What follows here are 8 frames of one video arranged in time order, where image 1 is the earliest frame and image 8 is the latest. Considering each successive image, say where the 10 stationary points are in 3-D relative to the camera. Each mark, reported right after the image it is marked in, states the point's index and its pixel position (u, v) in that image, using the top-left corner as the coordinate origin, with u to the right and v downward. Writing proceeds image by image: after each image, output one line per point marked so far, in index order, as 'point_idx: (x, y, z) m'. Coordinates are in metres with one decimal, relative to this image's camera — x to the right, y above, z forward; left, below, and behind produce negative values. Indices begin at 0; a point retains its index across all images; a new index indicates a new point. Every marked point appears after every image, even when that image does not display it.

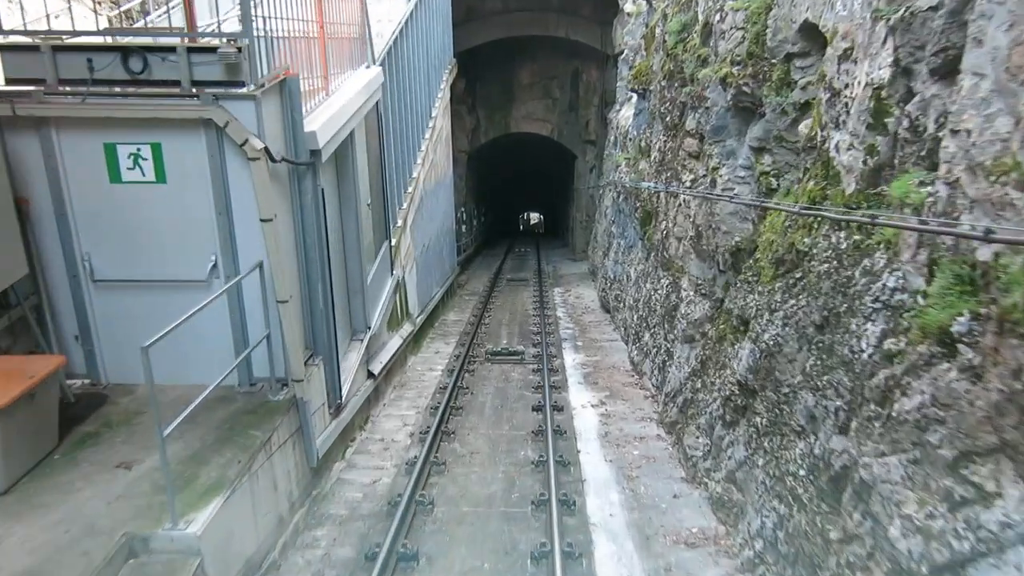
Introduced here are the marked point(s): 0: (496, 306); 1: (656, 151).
0: (-0.3, -0.3, +14.6) m
1: (+1.6, +1.5, +9.6) m
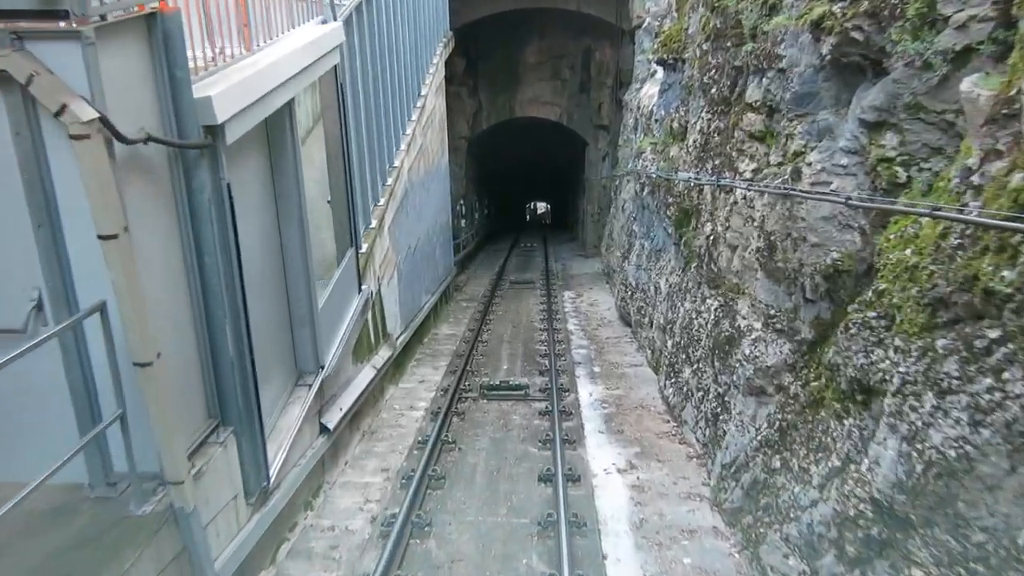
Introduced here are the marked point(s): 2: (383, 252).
0: (-0.2, -0.4, +12.7) m
1: (+1.6, +1.4, +7.6) m
2: (-1.3, +0.3, +8.5) m
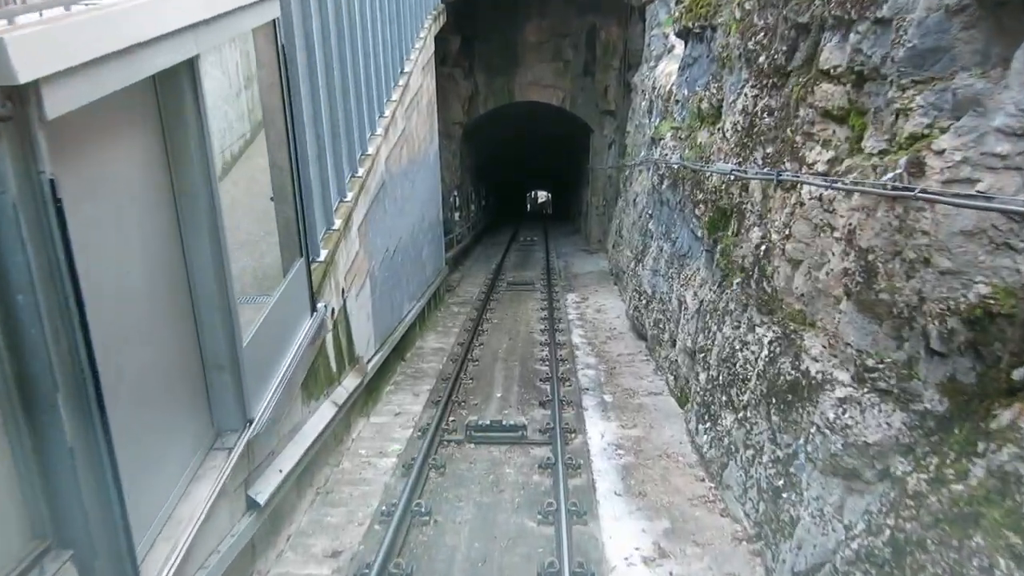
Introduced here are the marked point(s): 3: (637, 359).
0: (-0.3, -0.5, +11.2) m
1: (+1.6, +1.2, +6.1) m
2: (-1.3, +0.2, +7.0) m
3: (+1.3, -0.7, +8.9) m
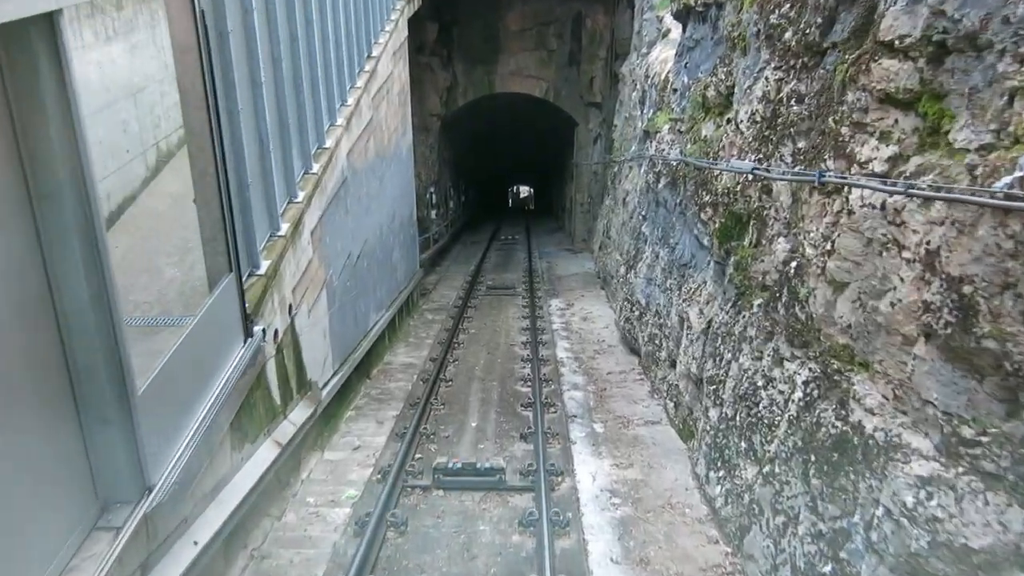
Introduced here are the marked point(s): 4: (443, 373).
0: (-0.5, -0.6, +10.2) m
1: (+1.4, +1.1, +5.2) m
2: (-1.5, +0.1, +6.0) m
3: (+1.1, -0.8, +8.0) m
4: (-0.7, -0.8, +8.3) m
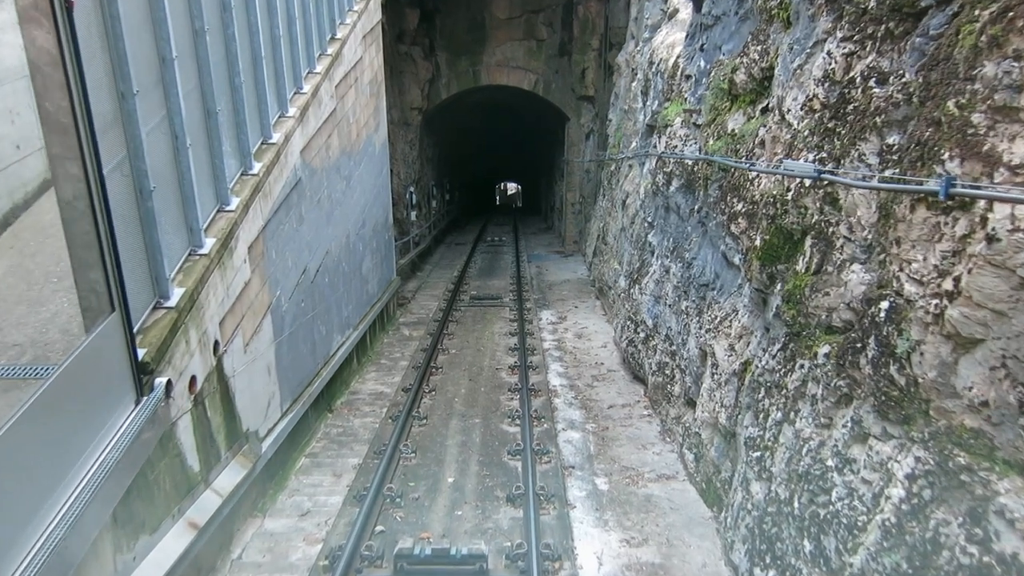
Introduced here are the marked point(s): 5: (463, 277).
0: (-0.7, -0.7, +9.0) m
1: (+1.4, +0.9, +4.0) m
2: (-1.6, 0.0, +4.8) m
3: (+1.0, -1.0, +6.8) m
4: (-0.8, -1.0, +7.1) m
5: (-0.8, +0.2, +14.1) m
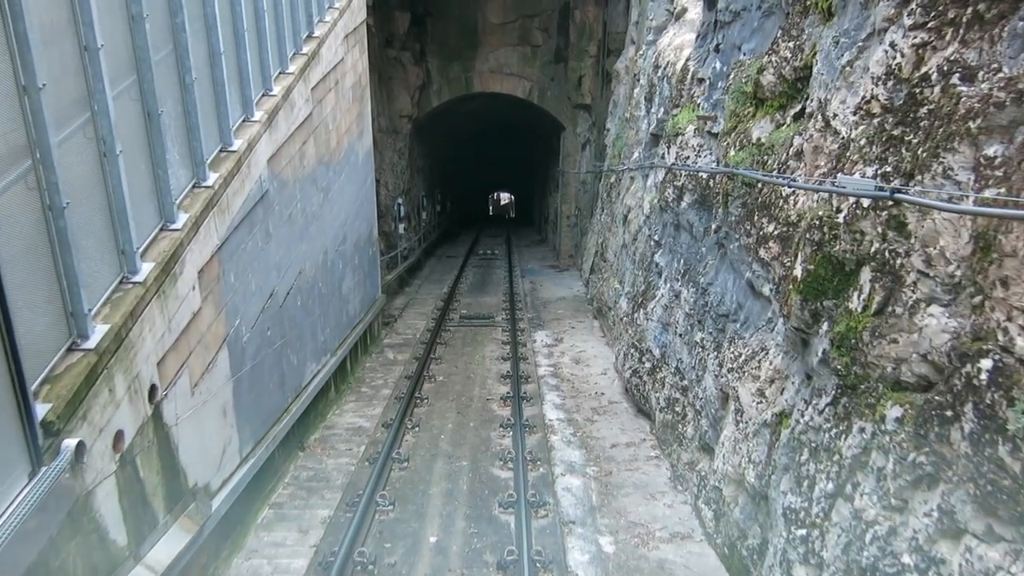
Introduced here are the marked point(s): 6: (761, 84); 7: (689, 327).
0: (-0.7, -0.9, +8.3) m
1: (+1.3, +0.8, +3.3) m
2: (-1.6, -0.2, +4.1) m
3: (+0.9, -1.2, +6.1) m
4: (-0.8, -1.2, +6.4) m
5: (-0.9, -0.1, +13.4) m
6: (+1.3, +1.1, +4.6) m
7: (+1.1, -0.3, +5.6) m
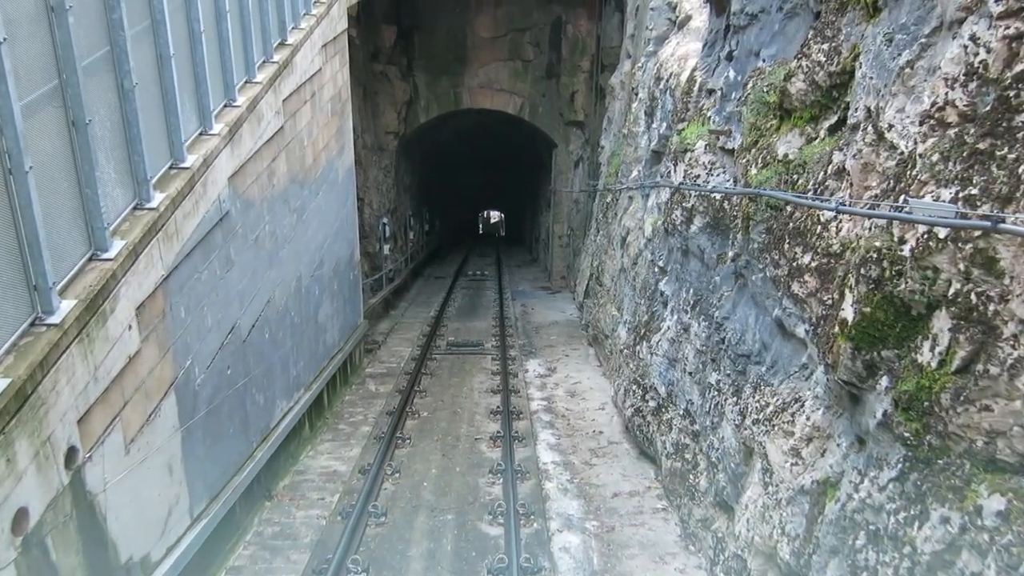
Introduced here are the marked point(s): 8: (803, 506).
0: (-0.8, -1.2, +7.6) m
1: (+1.3, +0.6, +2.8) m
2: (-1.6, -0.4, +3.5) m
3: (+0.9, -1.4, +5.5) m
4: (-0.9, -1.4, +5.7) m
5: (-1.1, -0.4, +12.7) m
6: (+1.3, +0.9, +4.1) m
7: (+1.1, -0.5, +5.0) m
8: (+1.1, -0.8, +3.3) m
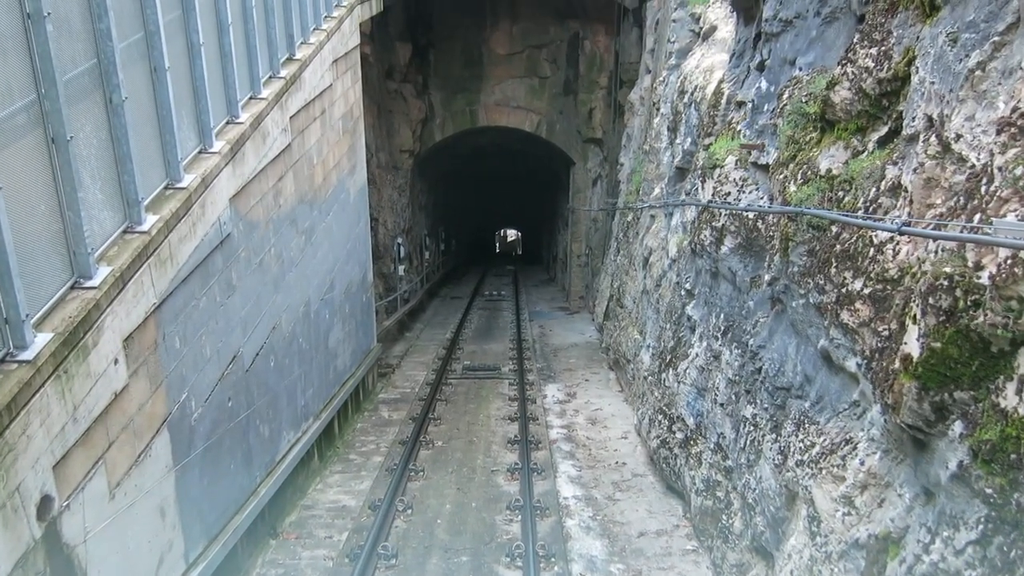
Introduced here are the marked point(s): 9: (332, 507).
0: (-0.7, -1.4, +7.3) m
1: (+1.4, +0.5, +2.4) m
2: (-1.6, -0.5, +3.2) m
3: (+1.0, -1.5, +5.1) m
4: (-0.8, -1.5, +5.4) m
5: (-0.8, -0.8, +12.4) m
6: (+1.4, +0.8, +3.7) m
7: (+1.2, -0.6, +4.7) m
8: (+1.2, -0.9, +2.9) m
9: (-1.3, -1.5, +6.1) m
